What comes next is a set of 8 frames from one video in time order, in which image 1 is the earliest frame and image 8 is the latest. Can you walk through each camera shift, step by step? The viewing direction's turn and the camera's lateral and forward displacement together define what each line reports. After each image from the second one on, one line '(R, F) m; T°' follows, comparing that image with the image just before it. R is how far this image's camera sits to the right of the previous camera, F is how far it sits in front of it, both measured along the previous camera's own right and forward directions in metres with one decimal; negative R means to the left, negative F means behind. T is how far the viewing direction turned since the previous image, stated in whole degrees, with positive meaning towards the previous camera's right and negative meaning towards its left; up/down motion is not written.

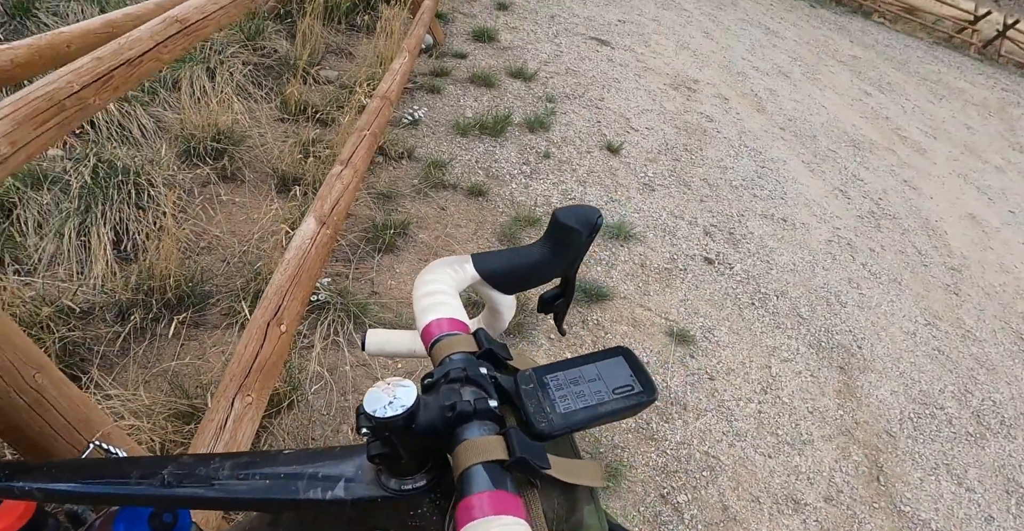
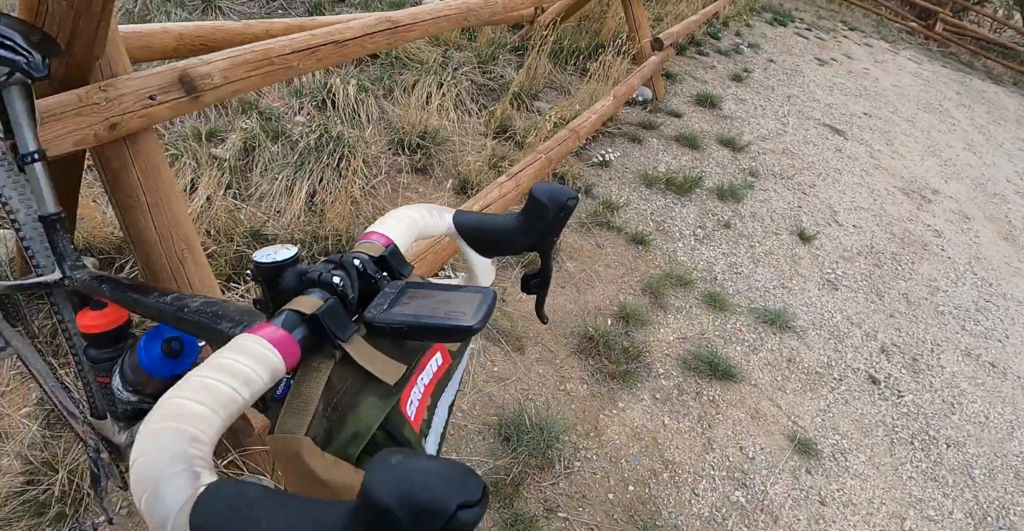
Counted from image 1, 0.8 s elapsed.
(+0.5, +0.1) m; -20°
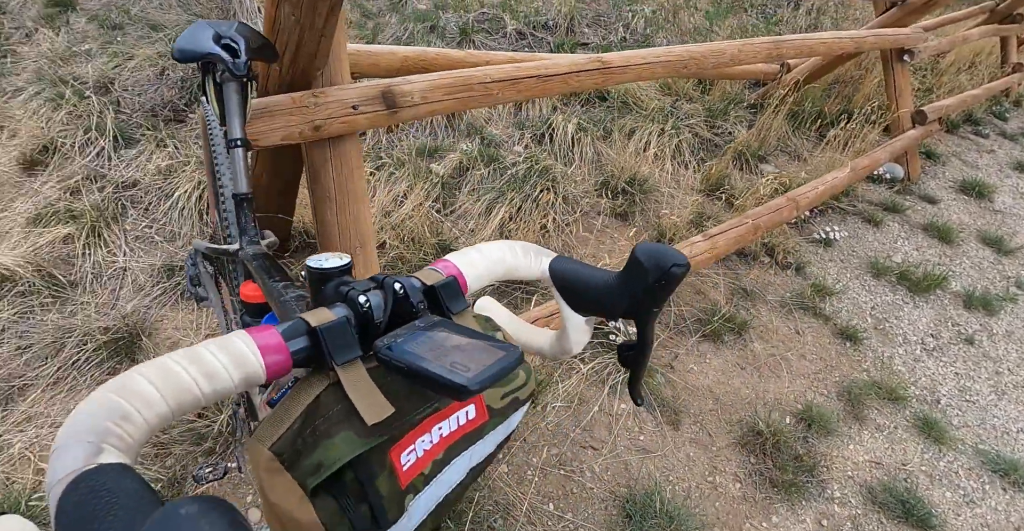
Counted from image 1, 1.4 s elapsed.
(+0.2, +0.1) m; -19°
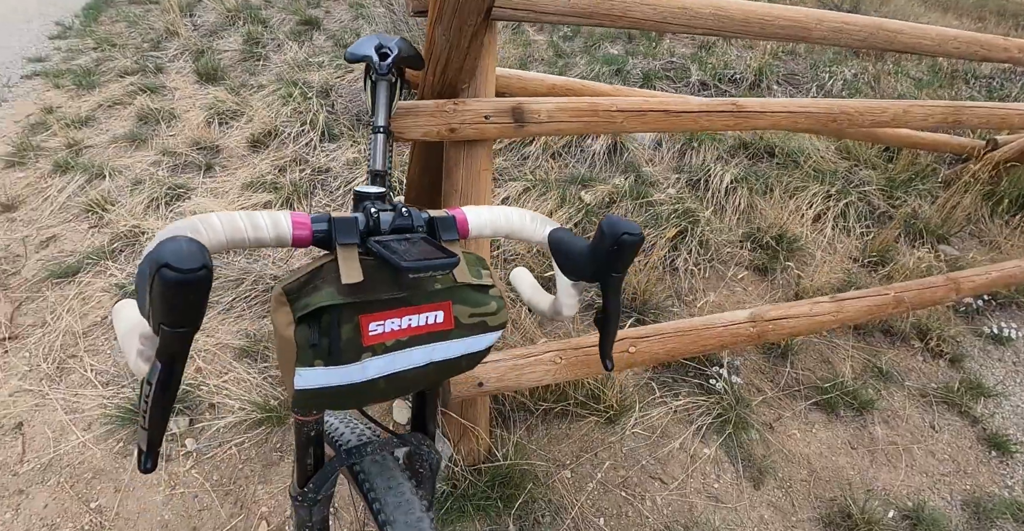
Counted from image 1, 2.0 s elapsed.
(+0.3, -0.1) m; -16°
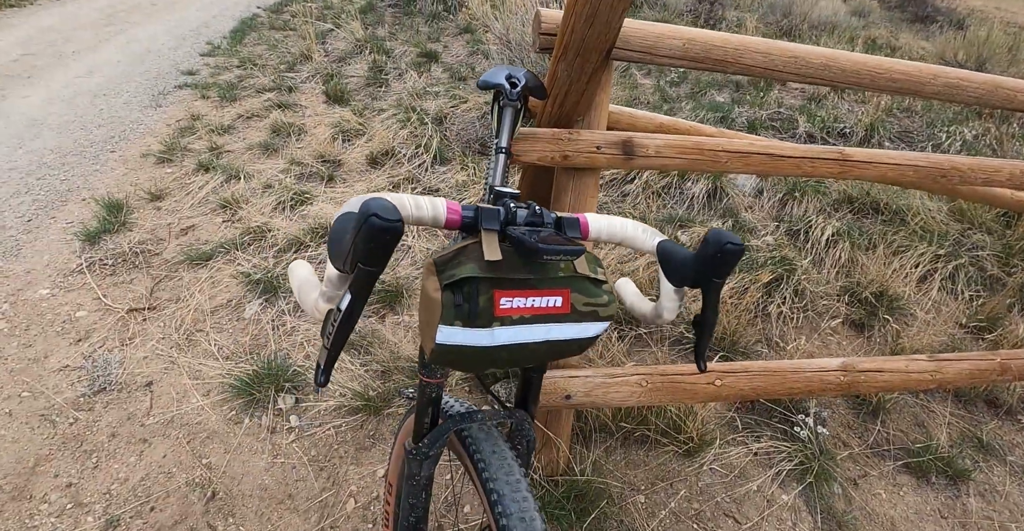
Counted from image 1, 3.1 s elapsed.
(-0.1, -0.1) m; -7°
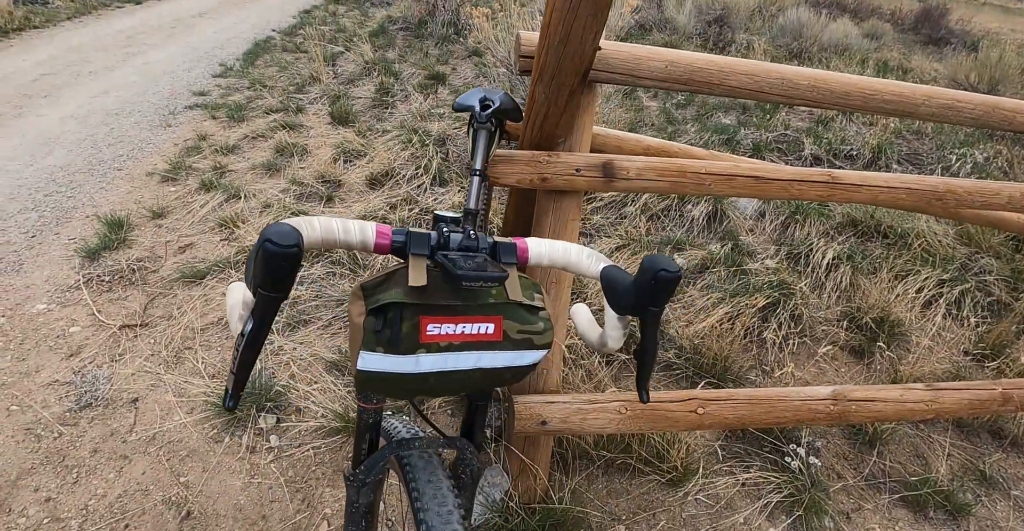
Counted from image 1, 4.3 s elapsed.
(+0.2, 0.0) m; -2°
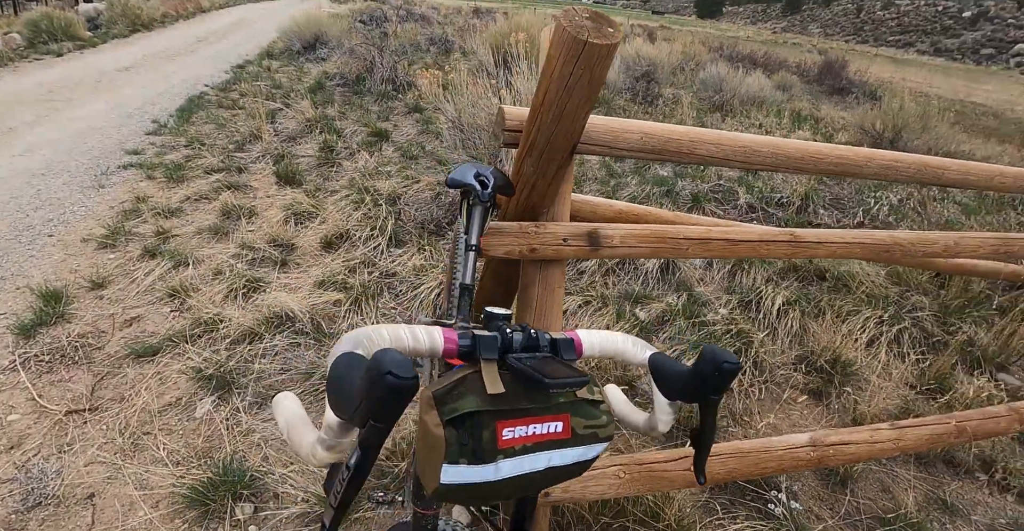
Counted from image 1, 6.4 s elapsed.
(-0.2, 0.0) m; +6°
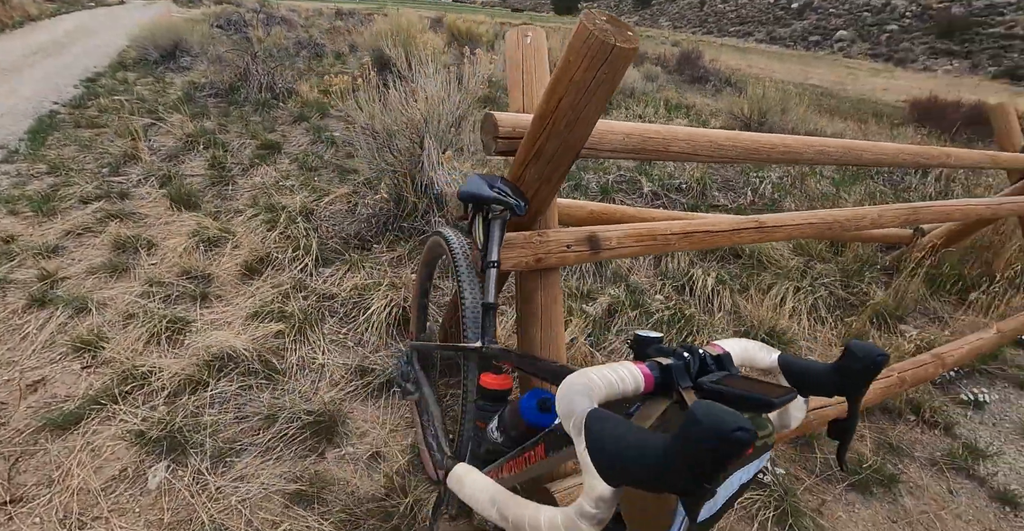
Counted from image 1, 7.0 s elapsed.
(-0.5, +0.1) m; +12°
